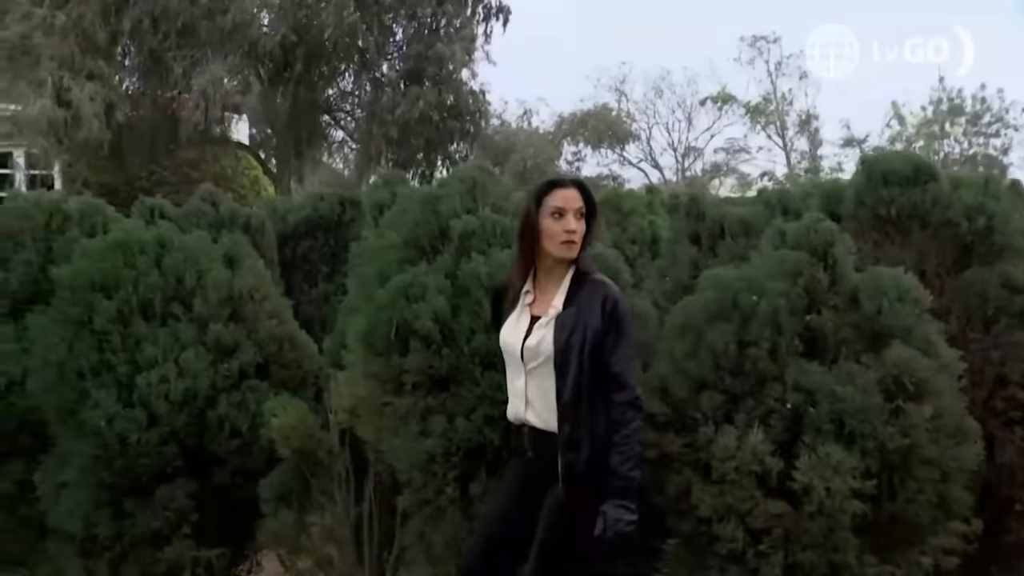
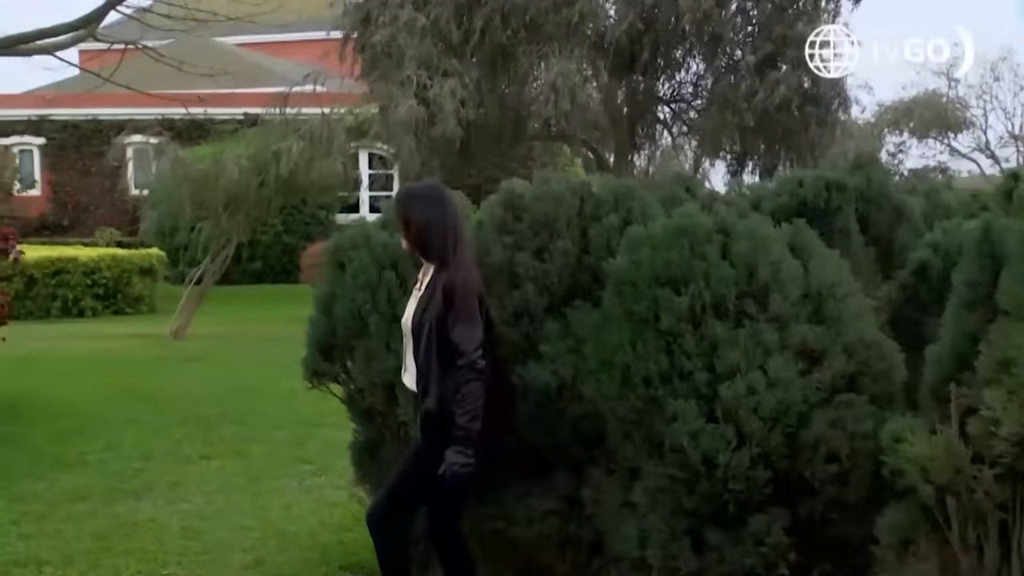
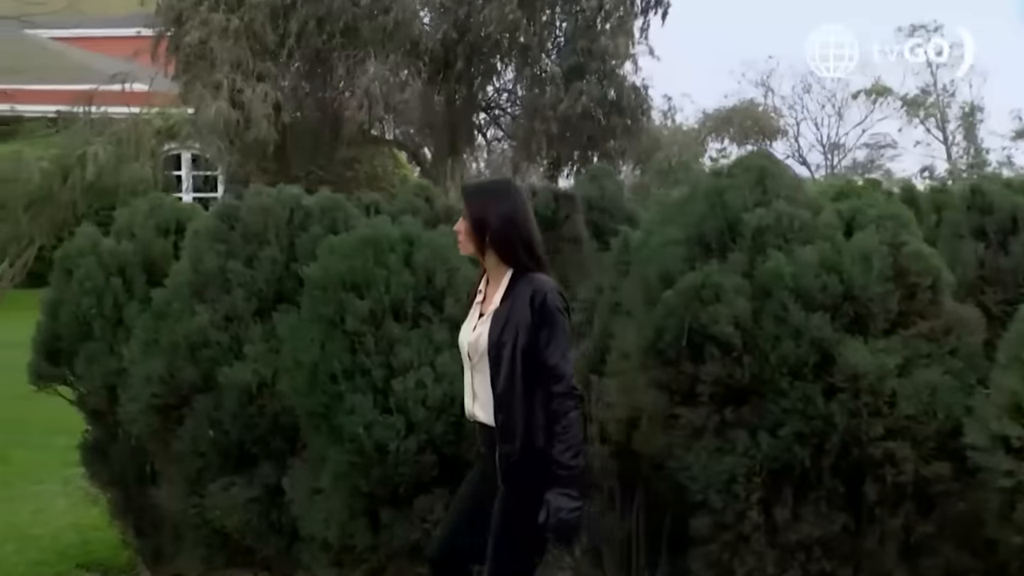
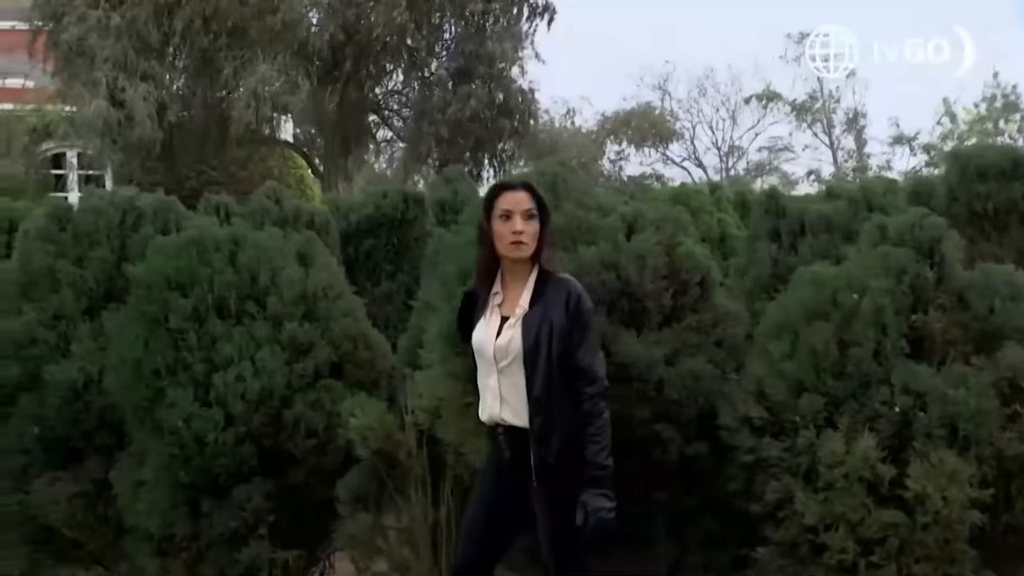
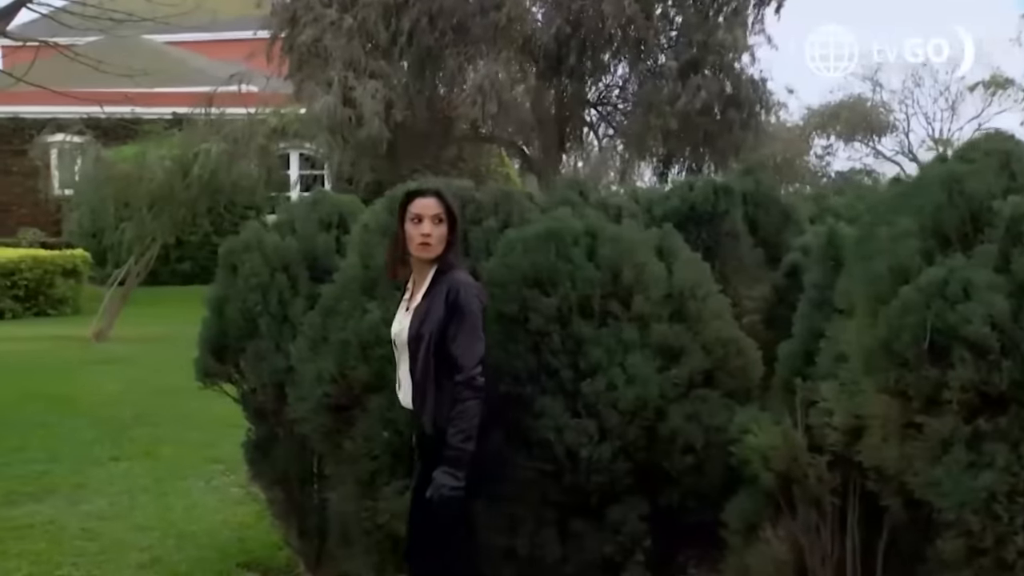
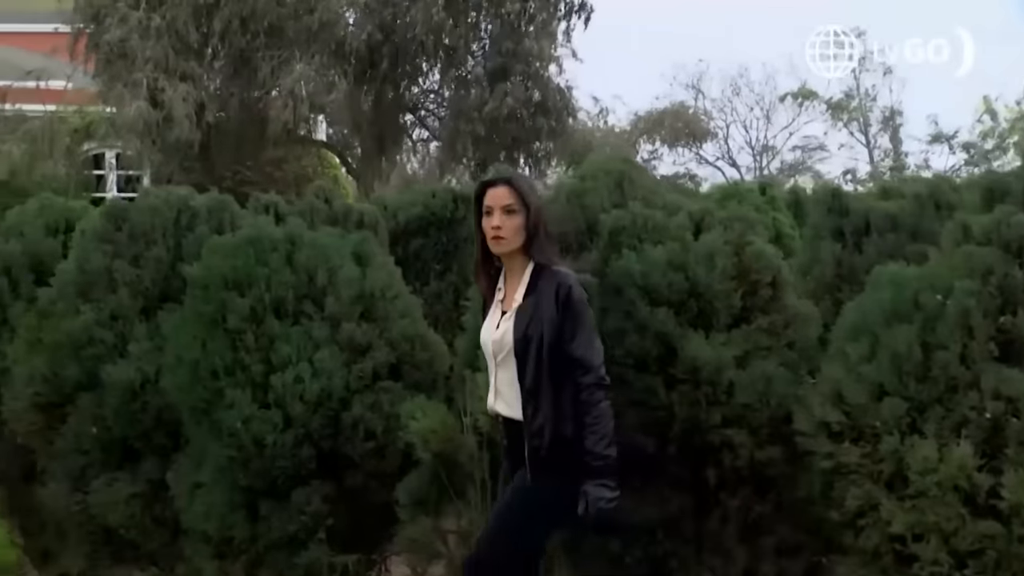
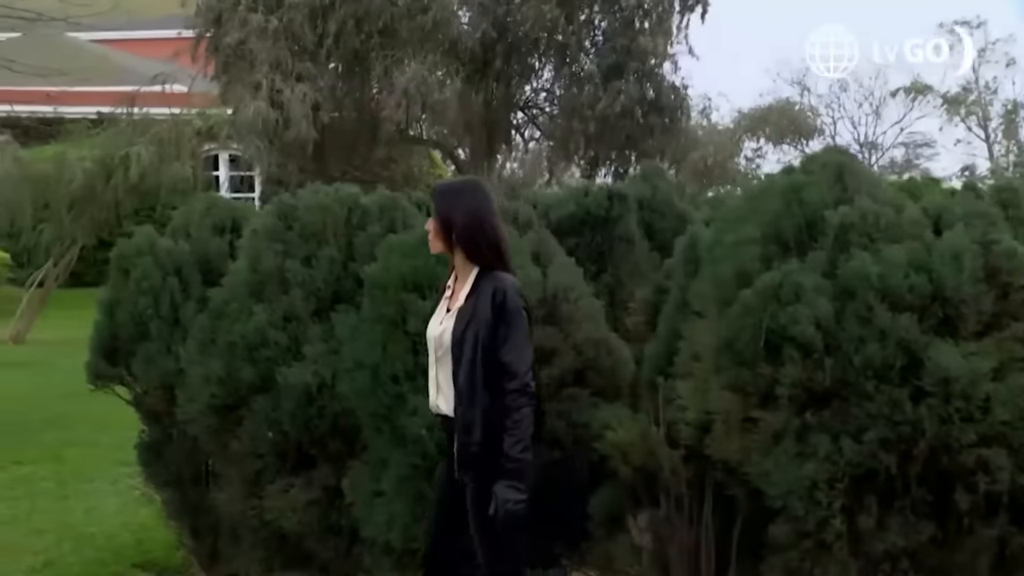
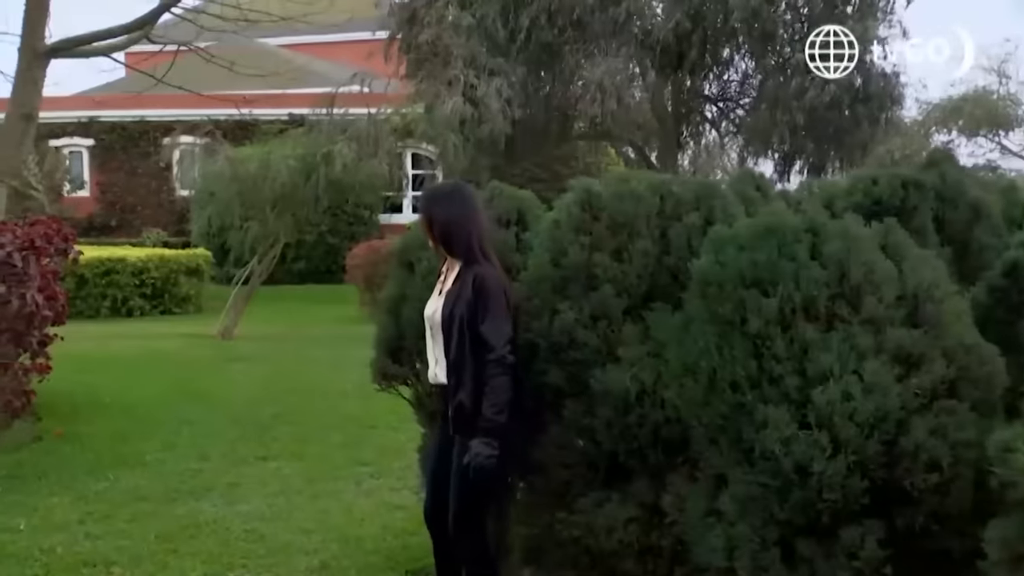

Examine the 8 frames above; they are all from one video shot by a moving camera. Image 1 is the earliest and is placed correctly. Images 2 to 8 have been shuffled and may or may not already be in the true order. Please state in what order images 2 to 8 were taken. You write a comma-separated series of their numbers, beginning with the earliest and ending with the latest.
4, 6, 3, 7, 5, 2, 8
